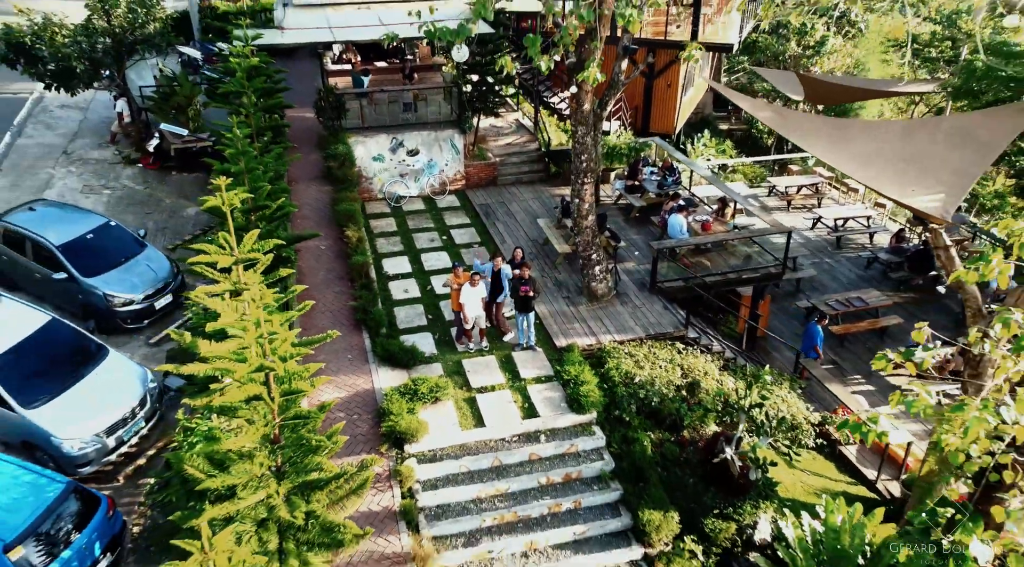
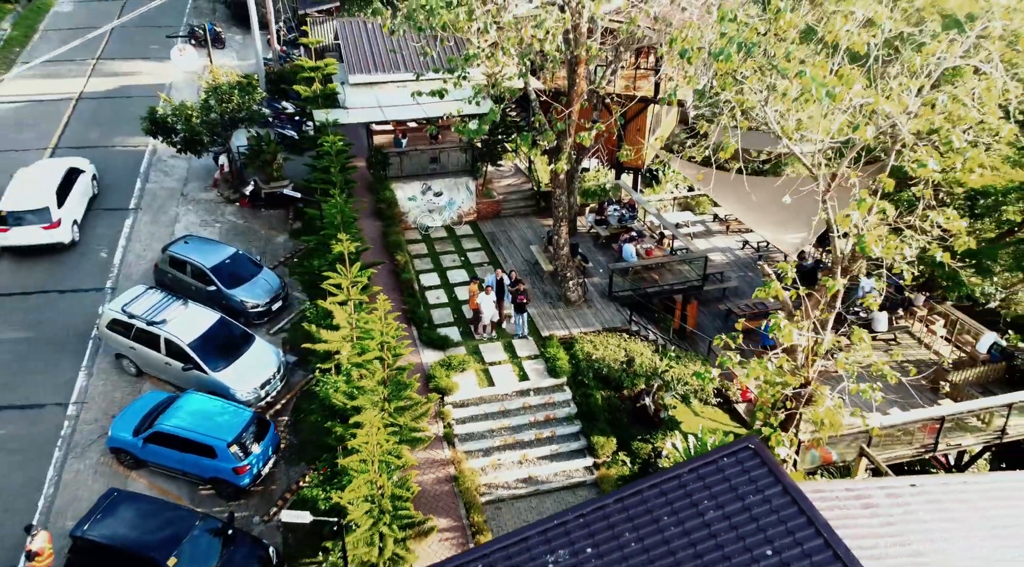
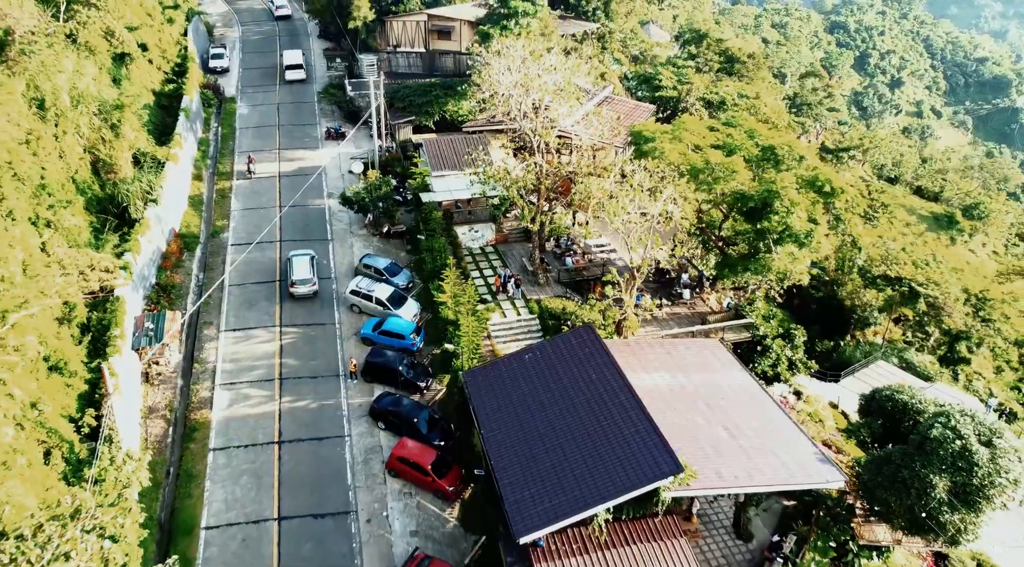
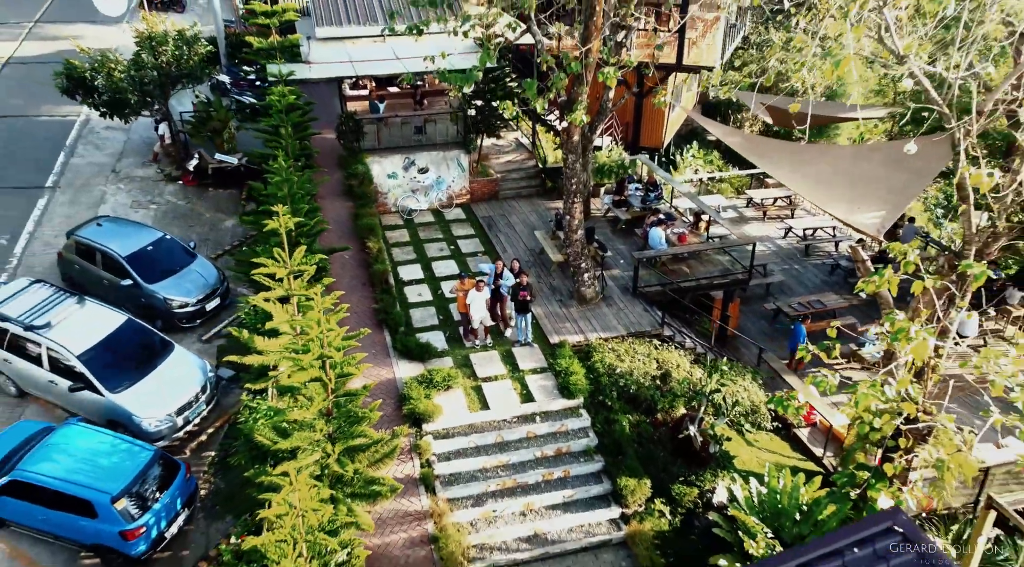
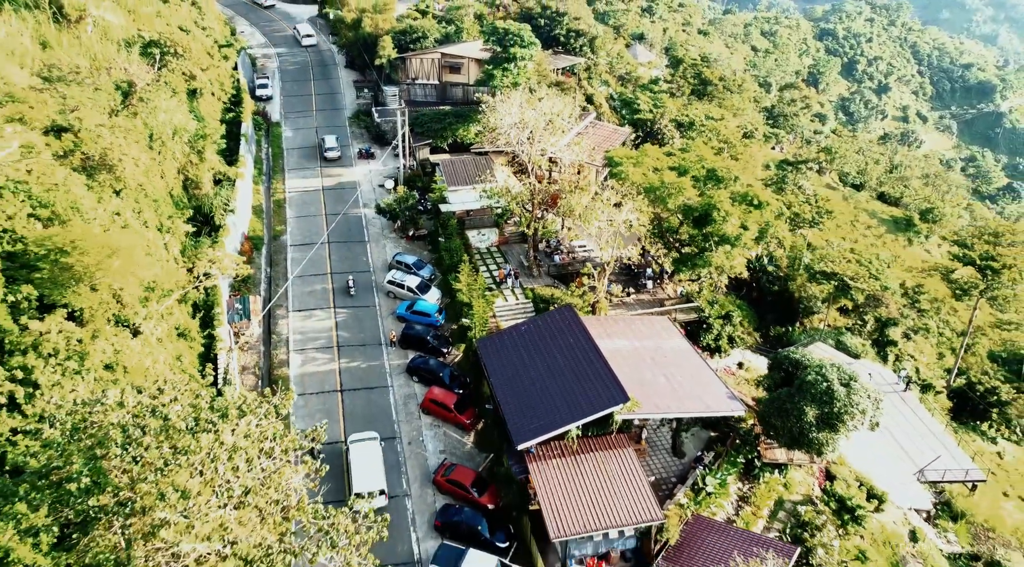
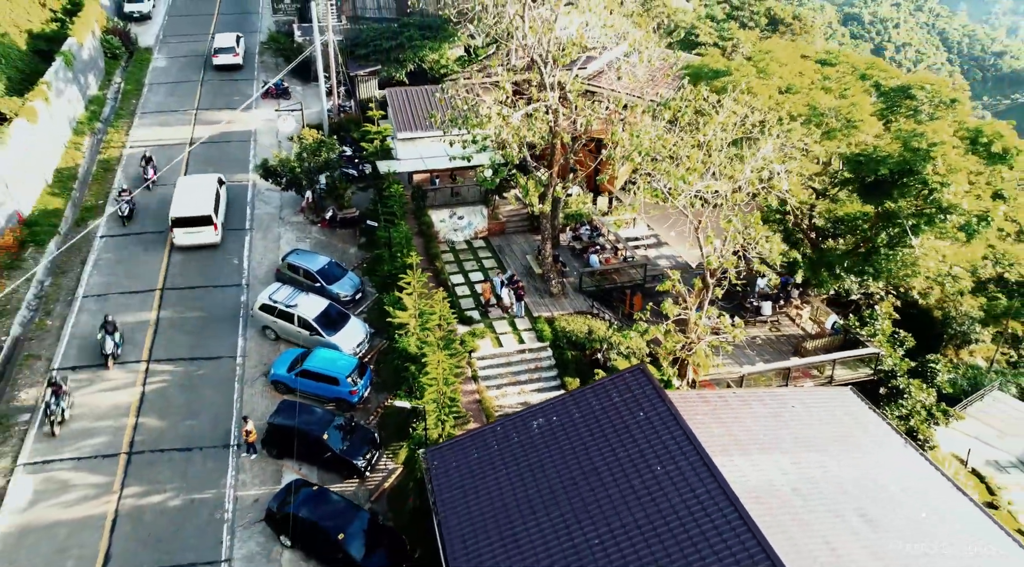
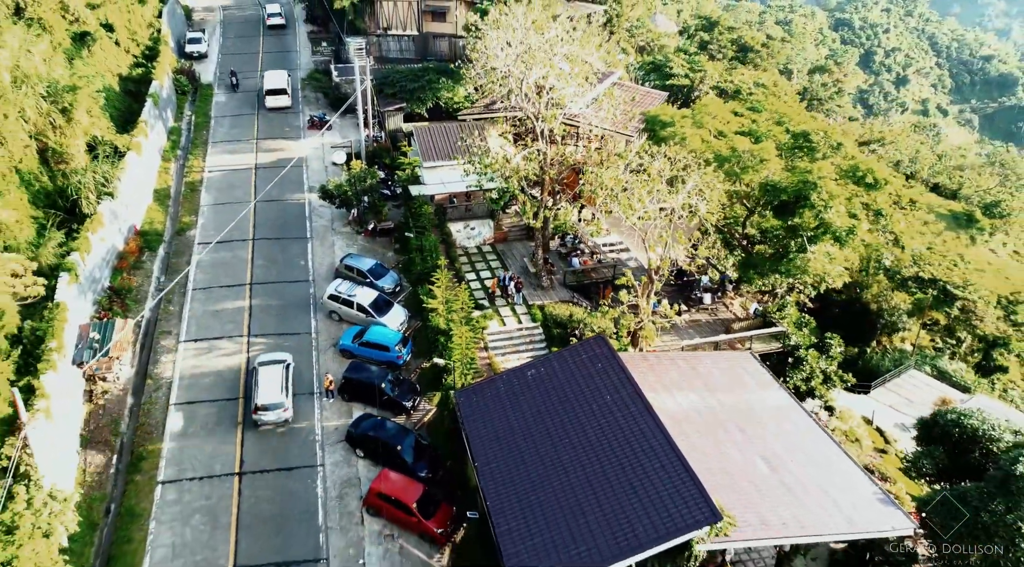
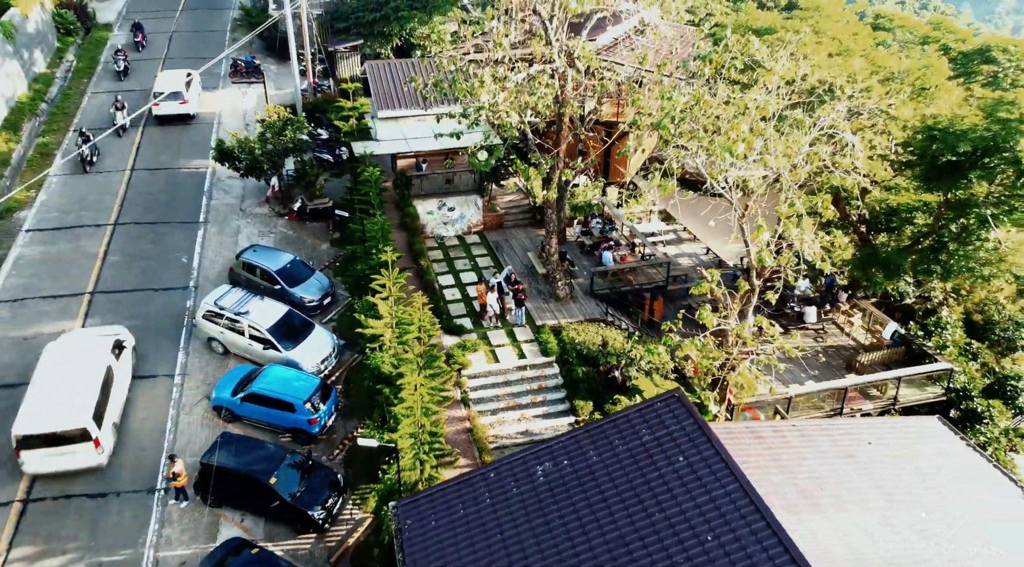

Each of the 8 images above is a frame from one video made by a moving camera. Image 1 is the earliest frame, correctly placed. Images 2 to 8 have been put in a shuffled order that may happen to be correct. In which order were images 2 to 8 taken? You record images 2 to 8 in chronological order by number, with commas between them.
4, 2, 8, 6, 7, 3, 5
